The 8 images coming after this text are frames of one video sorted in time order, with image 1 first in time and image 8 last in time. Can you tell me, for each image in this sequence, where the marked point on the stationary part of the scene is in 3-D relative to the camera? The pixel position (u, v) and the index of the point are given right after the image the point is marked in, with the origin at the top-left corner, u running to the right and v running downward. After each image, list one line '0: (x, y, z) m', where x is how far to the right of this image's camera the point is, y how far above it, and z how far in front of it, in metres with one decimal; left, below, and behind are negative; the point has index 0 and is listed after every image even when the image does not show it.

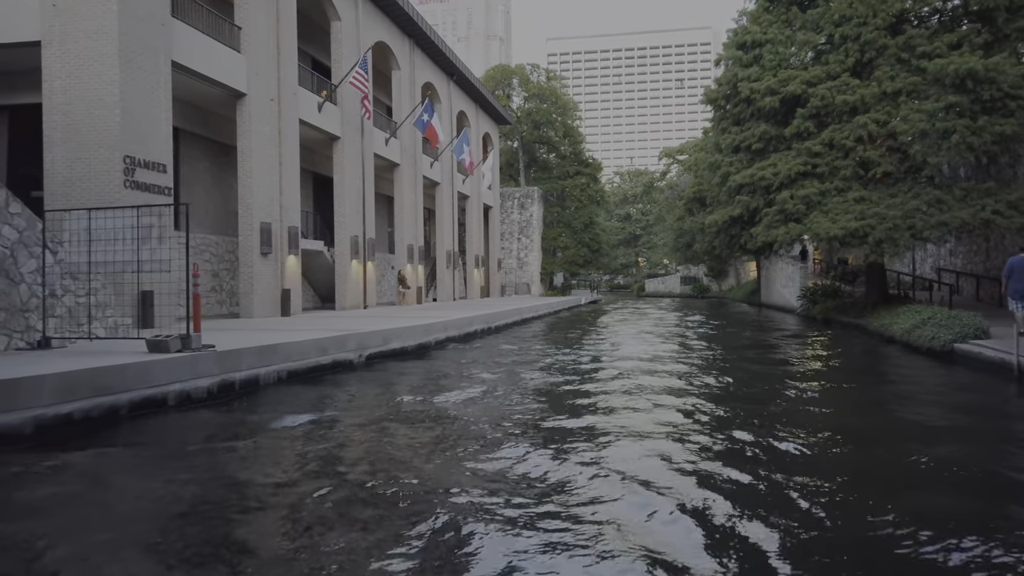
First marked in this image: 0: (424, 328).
0: (-2.0, -0.9, +18.0) m
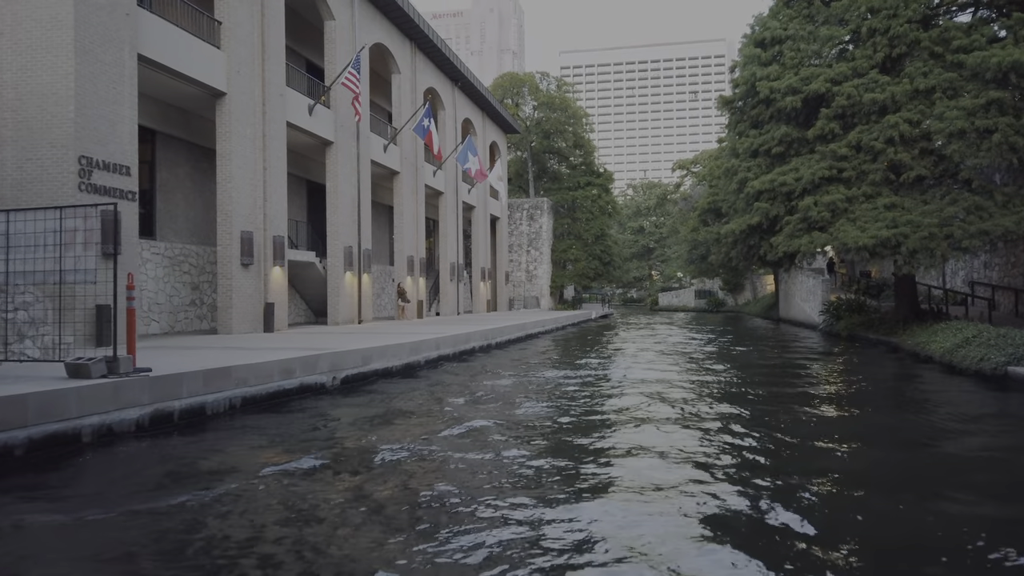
0: (-2.1, -1.2, +16.4) m
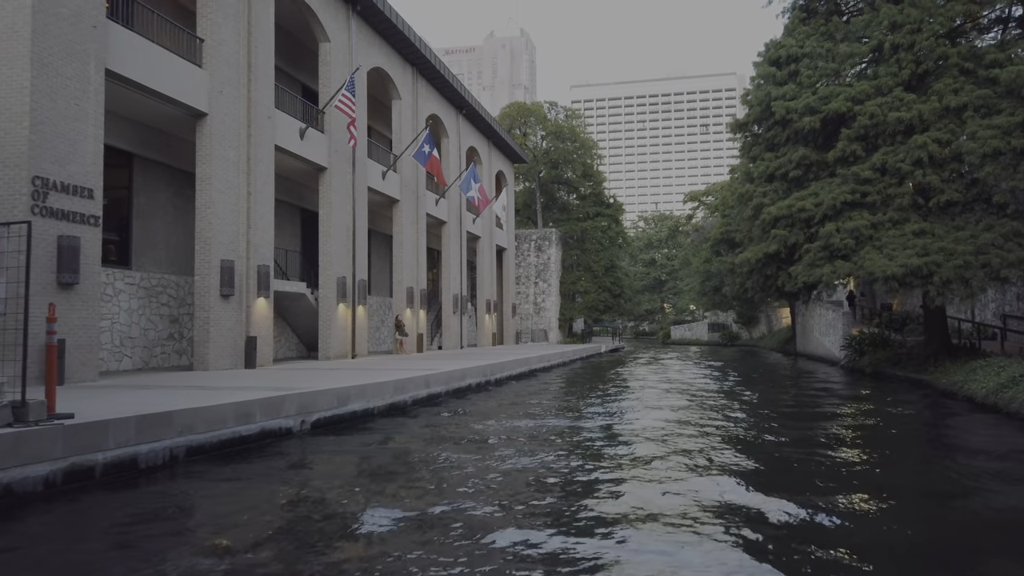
0: (-2.2, -1.9, +15.0) m
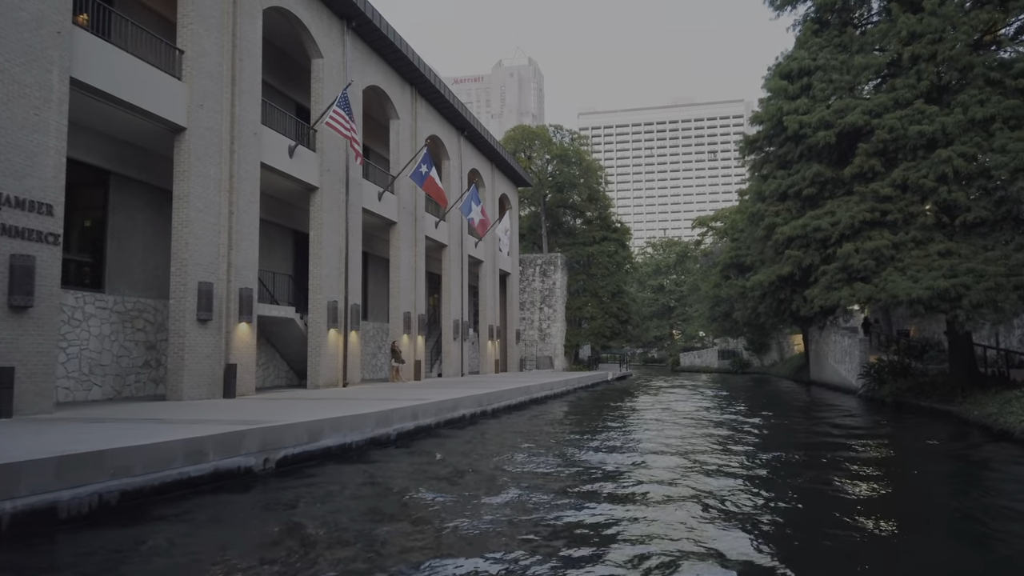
0: (-2.3, -2.3, +13.8) m
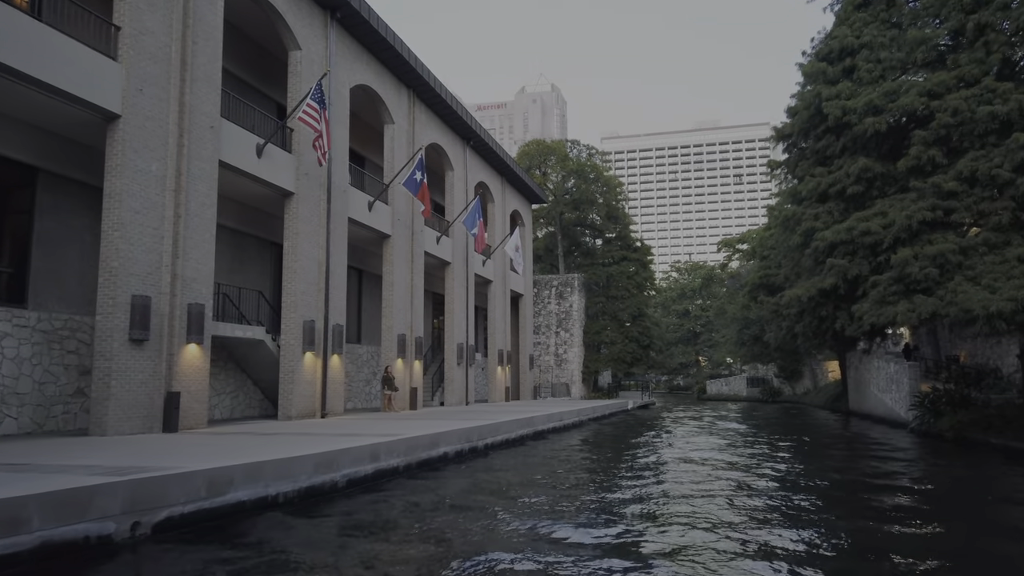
0: (-2.6, -2.5, +11.0) m
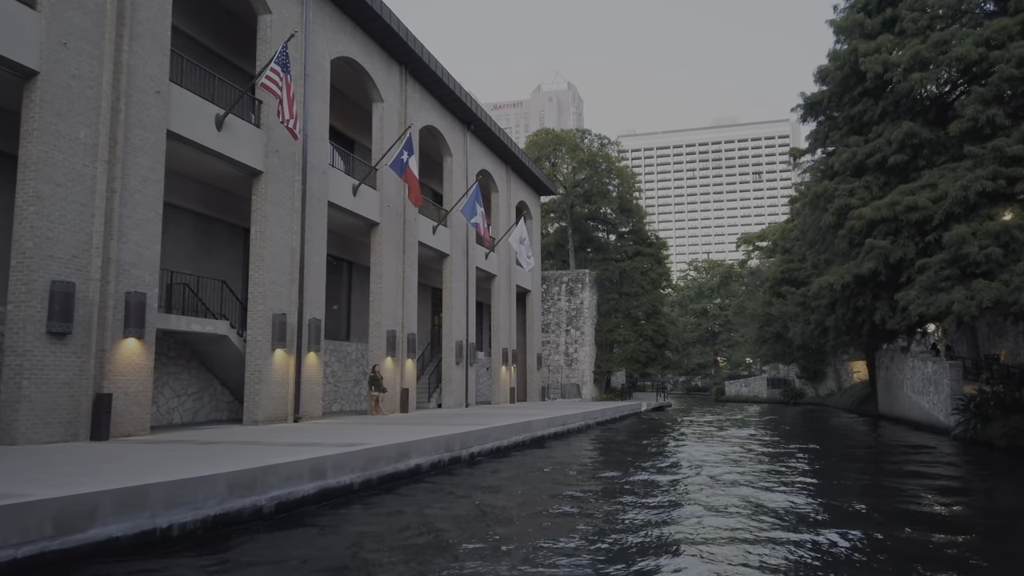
0: (-3.0, -2.2, +8.8) m
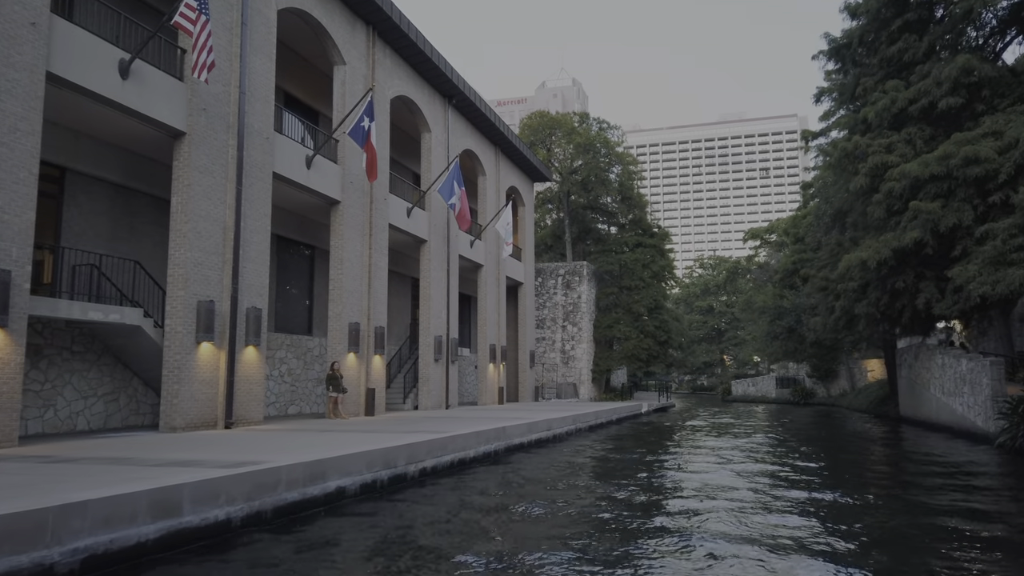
0: (-3.7, -1.8, +6.0) m
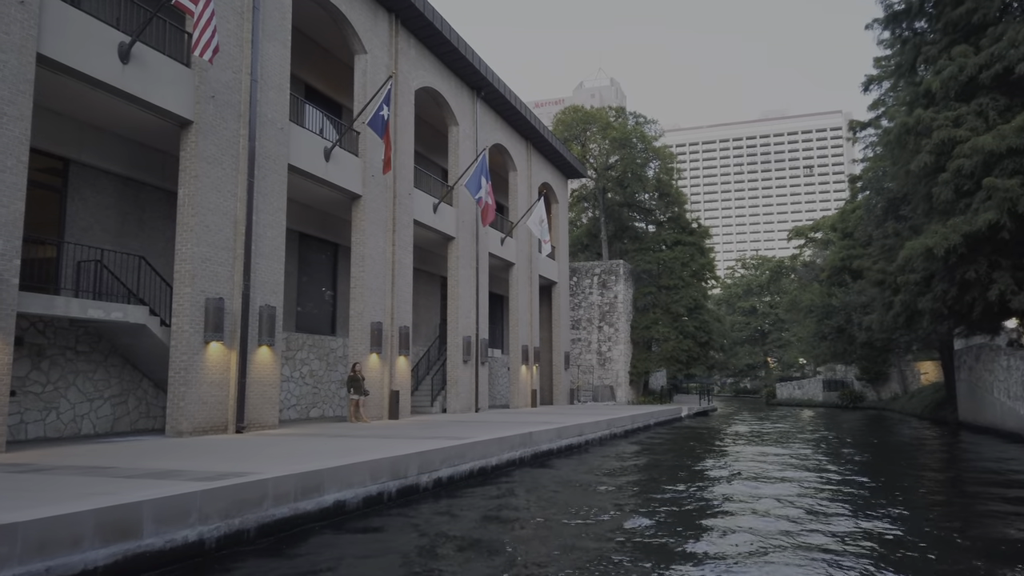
0: (-3.7, -1.7, +5.1) m
